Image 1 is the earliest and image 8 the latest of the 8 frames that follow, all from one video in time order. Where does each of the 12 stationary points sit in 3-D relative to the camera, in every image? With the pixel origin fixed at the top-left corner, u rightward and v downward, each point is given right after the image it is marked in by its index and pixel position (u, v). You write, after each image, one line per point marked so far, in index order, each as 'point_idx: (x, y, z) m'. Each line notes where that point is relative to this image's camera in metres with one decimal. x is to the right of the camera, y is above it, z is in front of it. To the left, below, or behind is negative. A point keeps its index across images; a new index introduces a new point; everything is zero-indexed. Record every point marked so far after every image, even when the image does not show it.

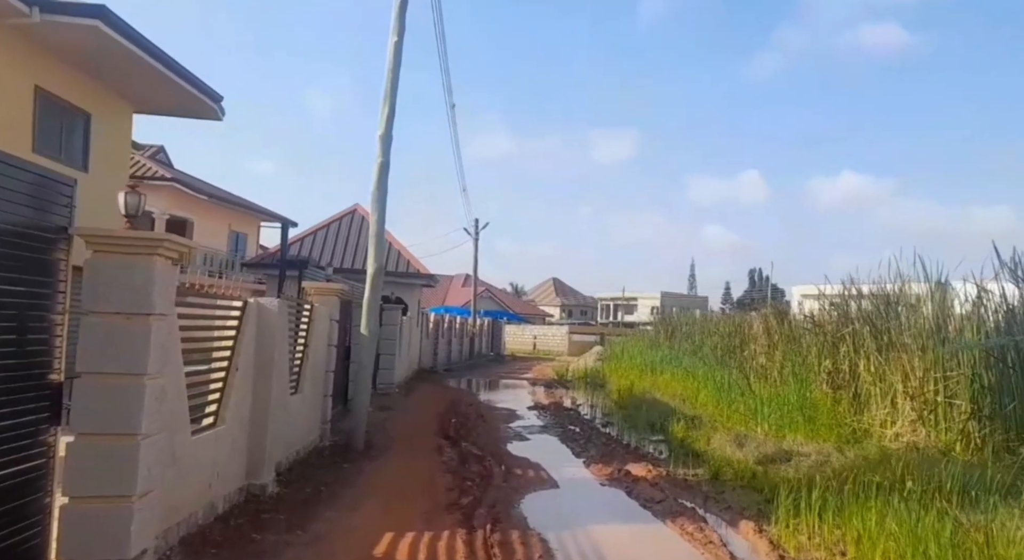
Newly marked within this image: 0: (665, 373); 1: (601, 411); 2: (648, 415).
0: (+3.8, -2.3, +18.8) m
1: (+1.9, -2.8, +15.7) m
2: (+2.4, -2.4, +13.1) m
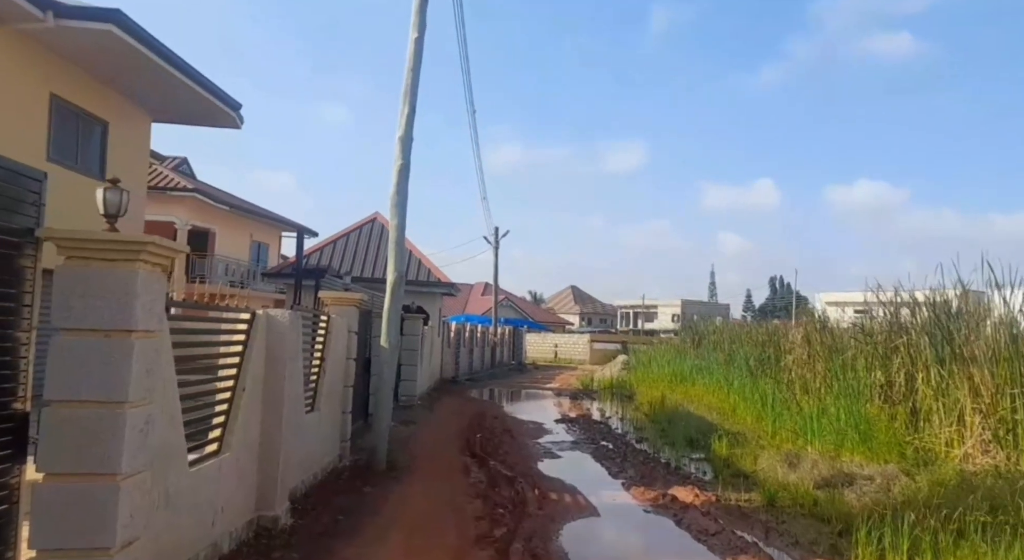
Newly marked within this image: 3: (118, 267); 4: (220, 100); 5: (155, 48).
0: (+4.4, -2.5, +18.0) m
1: (+2.4, -2.9, +15.0) m
2: (+2.9, -2.5, +12.4) m
3: (-1.7, +0.1, +3.2) m
4: (-4.8, +2.9, +12.2) m
5: (-4.7, +3.1, +10.0) m
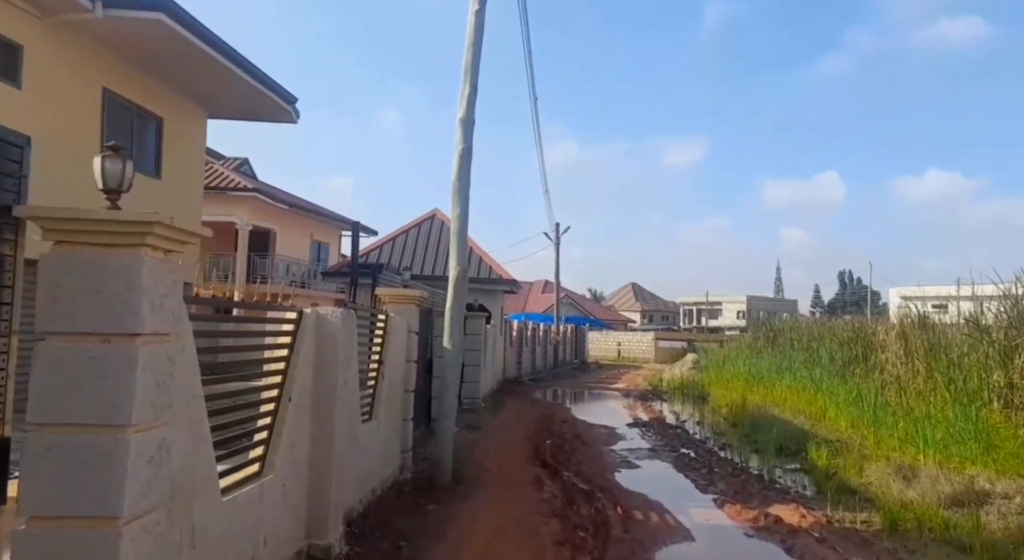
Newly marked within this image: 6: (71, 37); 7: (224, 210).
0: (+5.9, -2.3, +16.8) m
1: (+3.7, -2.8, +14.0) m
2: (+4.0, -2.4, +11.3) m
3: (-1.4, +0.1, +2.5) m
4: (-3.7, +3.0, +11.7) m
5: (-3.9, +3.1, +9.5) m
6: (-5.2, +2.8, +8.6) m
7: (-7.3, +1.7, +18.7) m
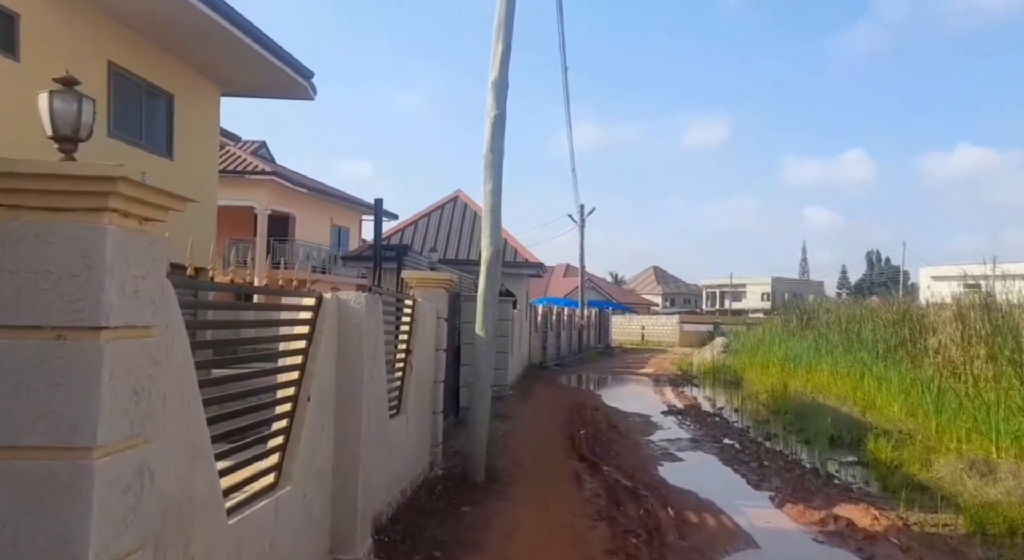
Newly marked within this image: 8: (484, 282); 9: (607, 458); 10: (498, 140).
0: (+6.6, -1.9, +16.1) m
1: (+4.3, -2.5, +13.3) m
2: (+4.4, -2.1, +10.6) m
3: (-1.1, +0.2, +2.0) m
4: (-3.3, +3.2, +11.2) m
5: (-3.5, +3.3, +9.0) m
6: (-4.8, +3.0, +8.0) m
7: (-6.7, +2.1, +18.2) m
8: (-0.3, 0.0, +7.5) m
9: (+1.1, -2.1, +8.9) m
10: (-0.2, +1.4, +7.5) m
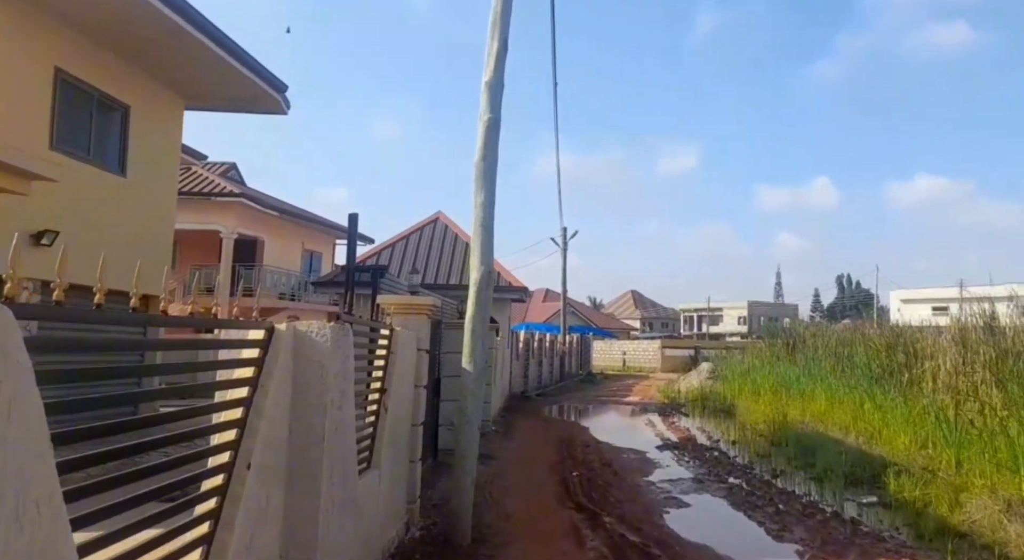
0: (+6.2, -2.4, +15.3) m
1: (+4.0, -2.9, +12.4) m
2: (+4.3, -2.4, +9.8) m
3: (-1.1, +0.1, +1.0) m
4: (-3.6, +2.8, +10.3) m
5: (-3.7, +2.9, +8.1) m
6: (-5.0, +2.6, +7.1) m
7: (-7.2, +1.4, +17.2) m
8: (-0.4, -0.3, +6.6) m
9: (+1.0, -2.4, +8.0) m
10: (-0.3, +1.2, +6.6) m
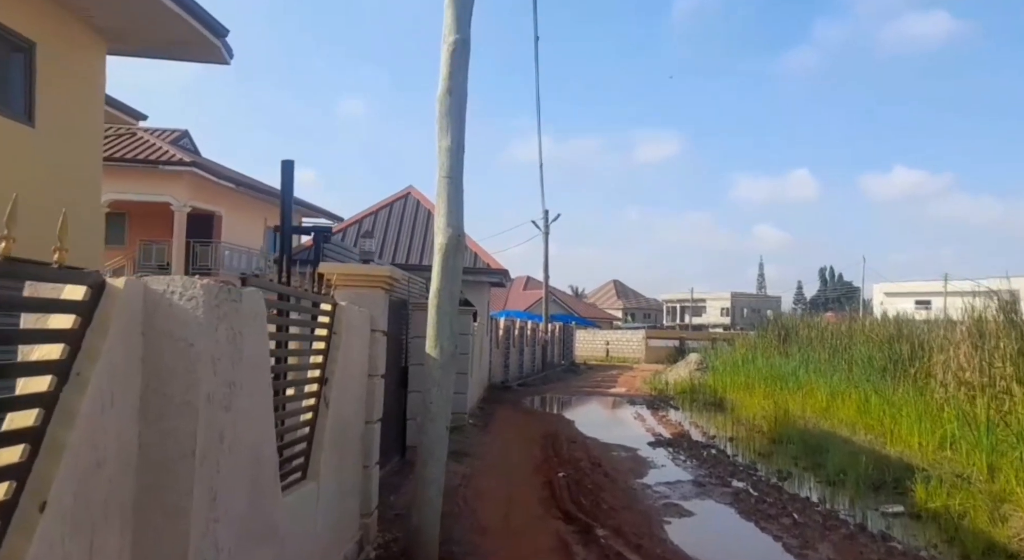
0: (+5.8, -2.1, +14.3) m
1: (+3.7, -2.6, +11.4) m
2: (+4.0, -2.1, +8.7) m
3: (-1.1, +0.3, -0.2) m
4: (-3.8, +3.1, +9.0) m
5: (-3.8, +3.3, +6.8) m
6: (-5.1, +3.0, +5.8) m
7: (-7.5, +1.9, +15.8) m
8: (-0.5, 0.0, +5.4) m
9: (+0.8, -2.2, +6.8) m
10: (-0.4, +1.4, +5.4) m
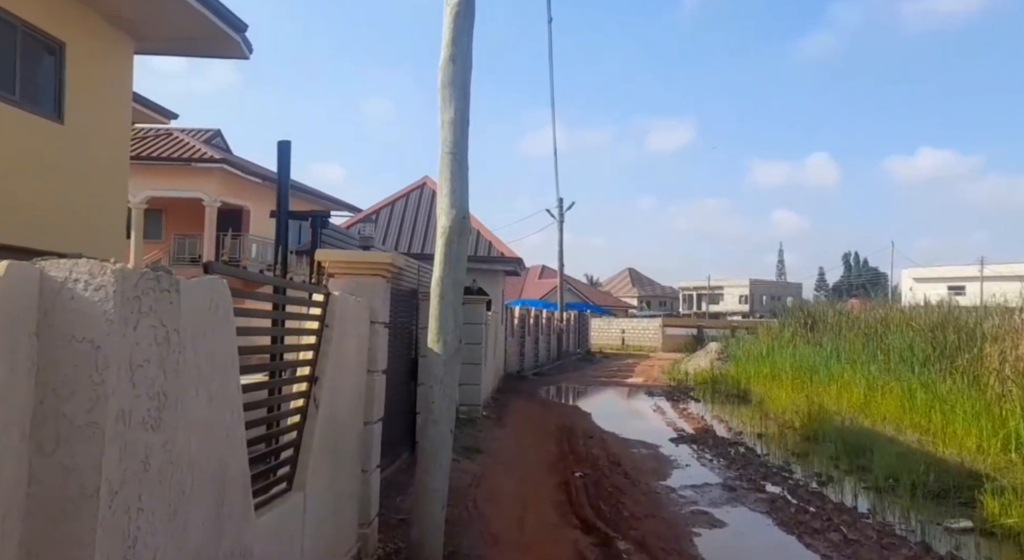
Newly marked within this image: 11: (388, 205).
0: (+6.1, -1.9, +13.6) m
1: (+3.9, -2.4, +10.7) m
2: (+4.2, -2.0, +8.0) m
3: (-1.1, +0.3, -0.8) m
4: (-3.6, +3.3, +8.3) m
5: (-3.7, +3.4, +6.1) m
6: (-5.0, +3.1, +5.2) m
7: (-7.2, +2.2, +15.3) m
8: (-0.4, +0.1, +4.7) m
9: (+0.9, -2.1, +6.2) m
10: (-0.3, +1.5, +4.8) m
11: (-3.3, +2.0, +19.3) m
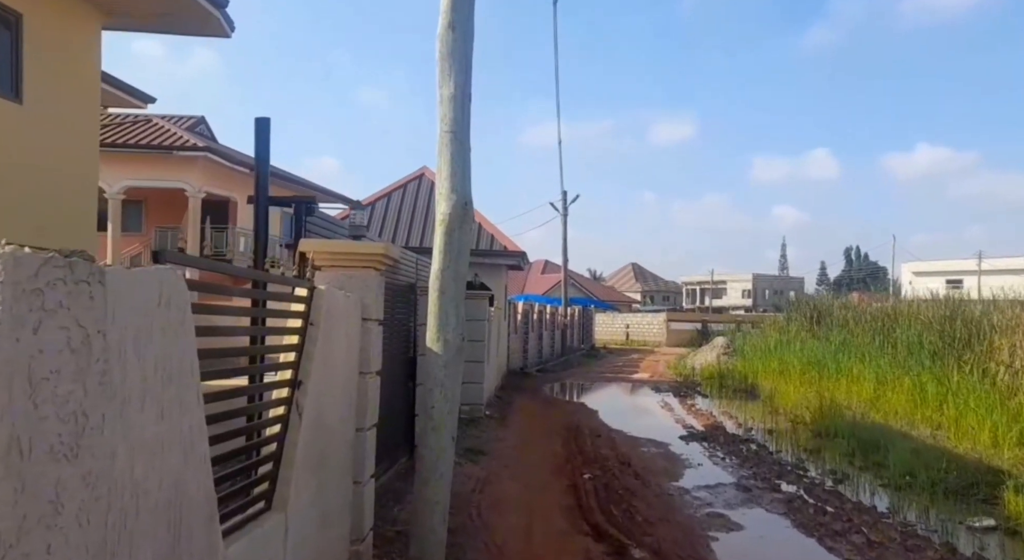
0: (+6.1, -1.7, +13.2) m
1: (+4.0, -2.3, +10.4) m
2: (+4.2, -1.9, +7.7) m
3: (-1.1, +0.3, -1.1) m
4: (-3.6, +3.3, +8.0) m
5: (-3.7, +3.4, +5.8) m
6: (-5.0, +3.1, +4.8) m
7: (-7.2, +2.2, +15.0) m
8: (-0.4, +0.1, +4.4) m
9: (+1.0, -2.0, +5.9) m
10: (-0.3, +1.6, +4.4) m
11: (-3.2, +2.1, +19.0) m
